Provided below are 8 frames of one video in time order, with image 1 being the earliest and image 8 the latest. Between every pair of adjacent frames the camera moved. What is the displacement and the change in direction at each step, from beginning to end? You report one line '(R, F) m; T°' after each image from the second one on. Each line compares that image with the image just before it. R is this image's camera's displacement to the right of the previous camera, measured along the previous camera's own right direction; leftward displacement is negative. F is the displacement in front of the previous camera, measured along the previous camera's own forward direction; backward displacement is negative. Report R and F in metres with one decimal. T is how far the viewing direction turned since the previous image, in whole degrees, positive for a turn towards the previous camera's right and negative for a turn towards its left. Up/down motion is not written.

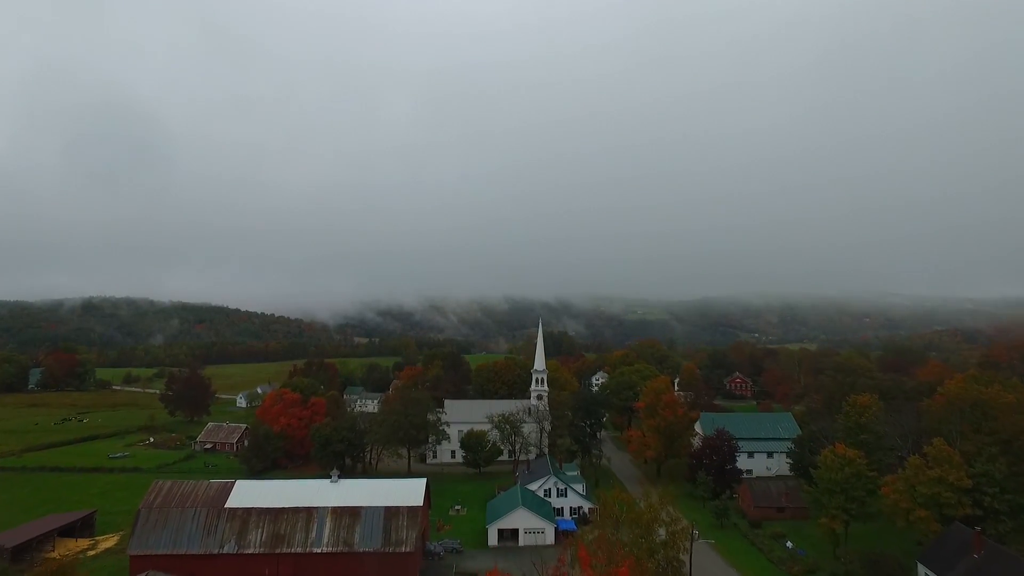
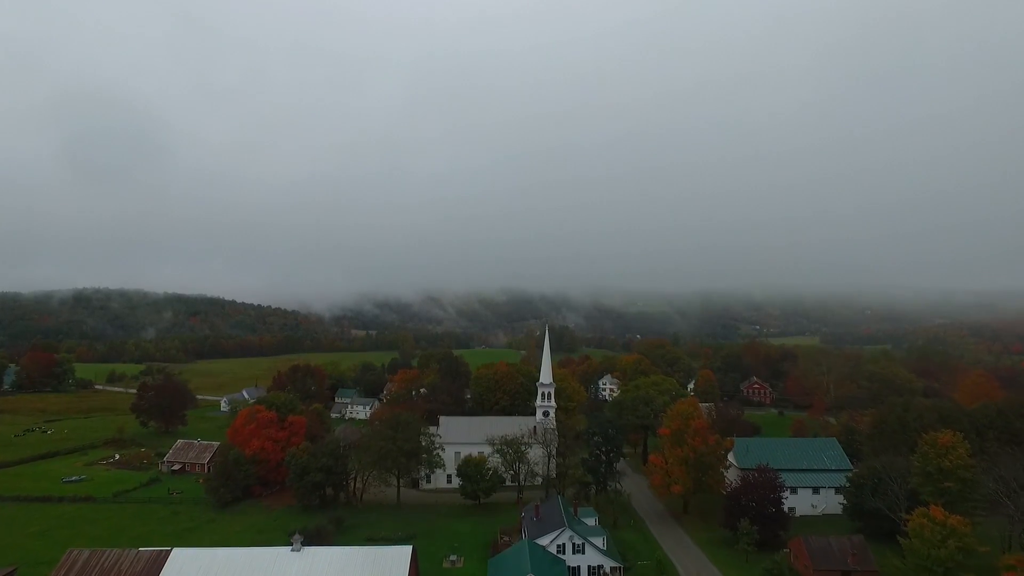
(-0.5, +7.1) m; 0°
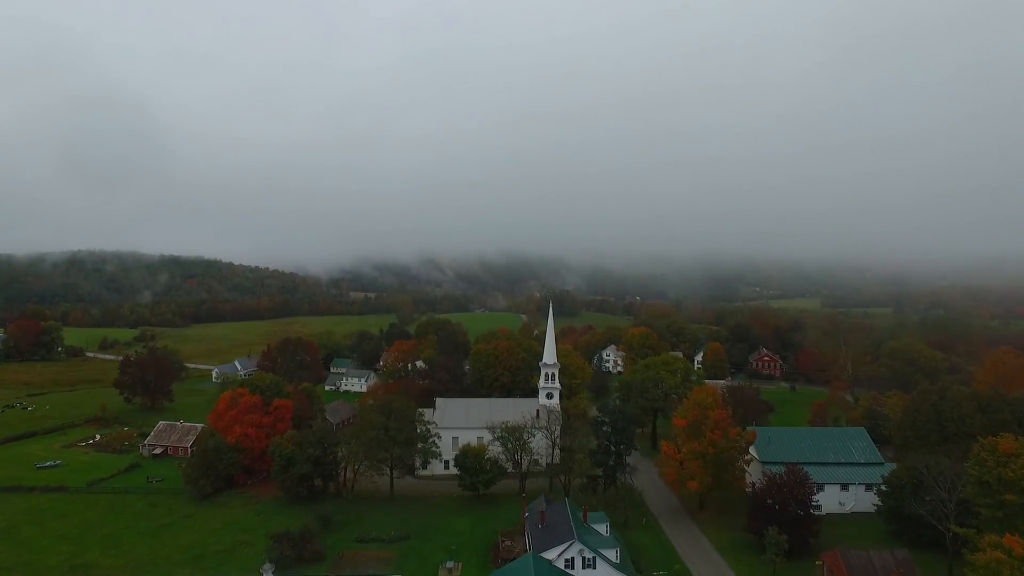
(-0.2, +4.4) m; 0°
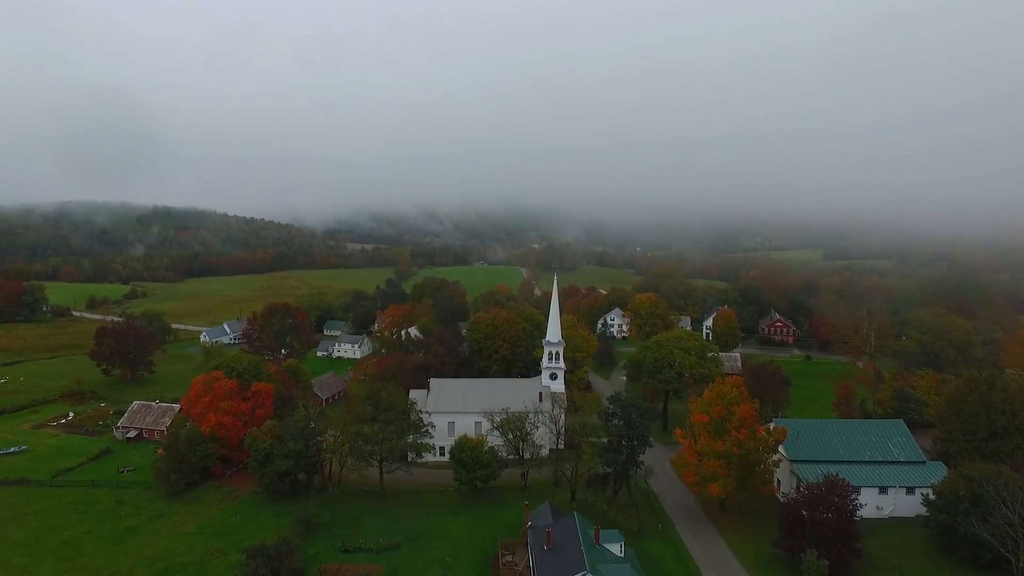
(-0.1, +5.2) m; 0°
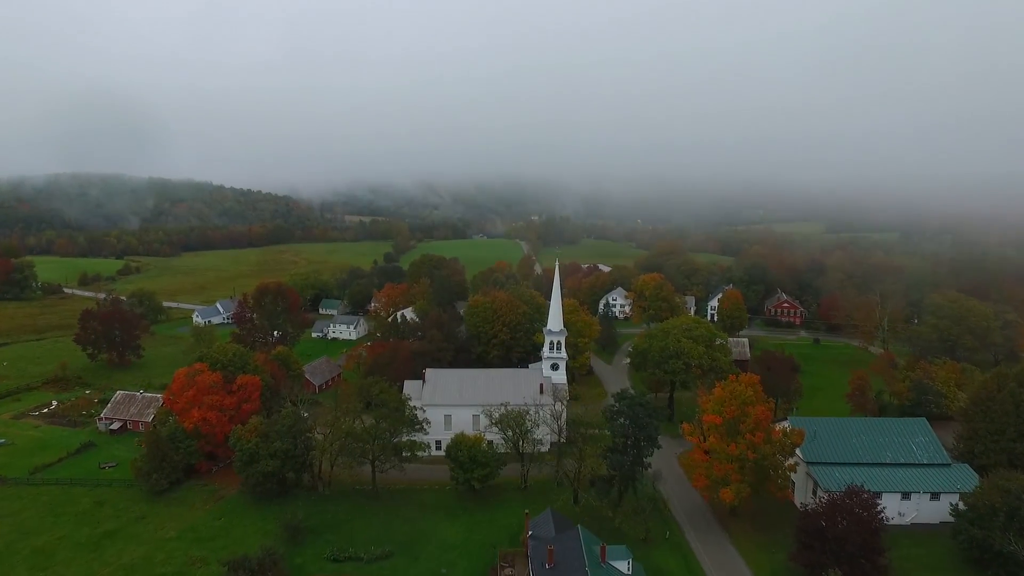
(0.0, +2.7) m; 0°
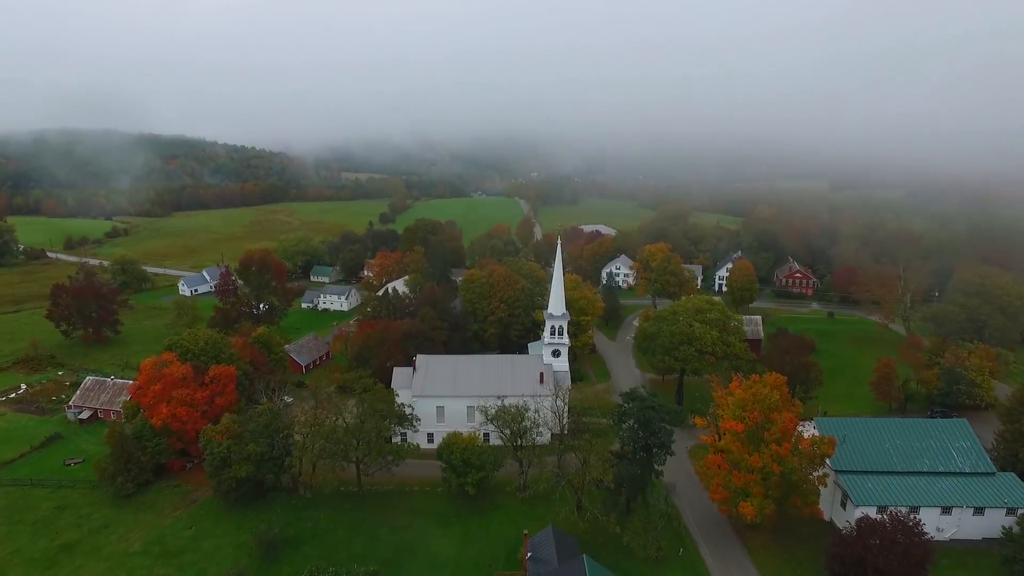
(+0.1, +4.2) m; 0°
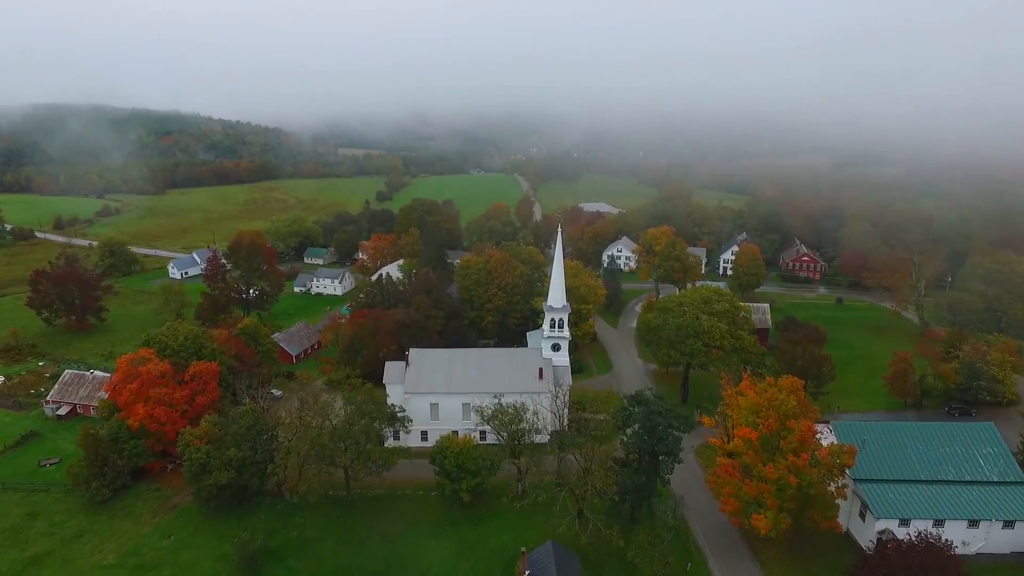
(+0.1, +2.4) m; 0°
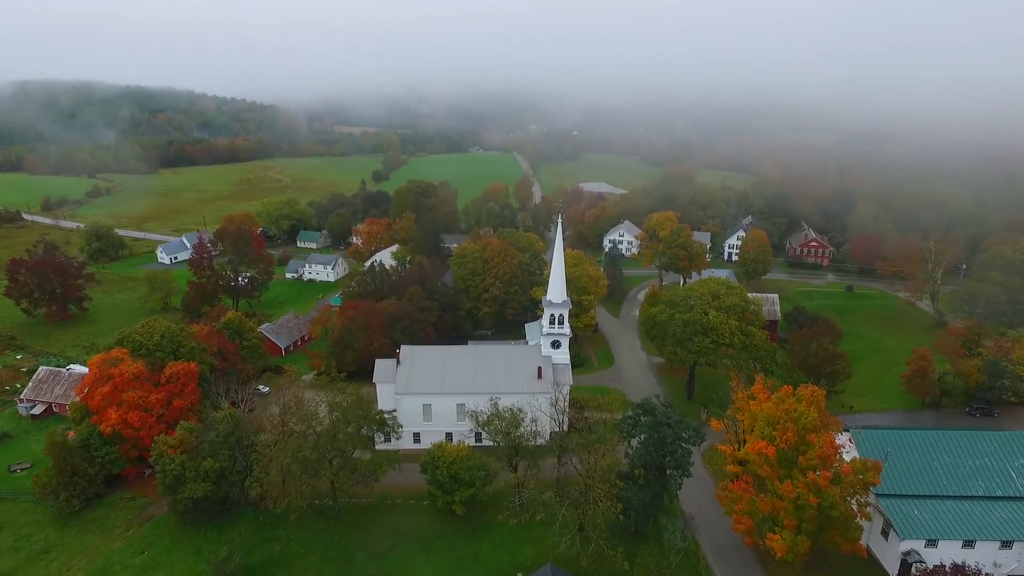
(+0.1, +2.5) m; 0°
